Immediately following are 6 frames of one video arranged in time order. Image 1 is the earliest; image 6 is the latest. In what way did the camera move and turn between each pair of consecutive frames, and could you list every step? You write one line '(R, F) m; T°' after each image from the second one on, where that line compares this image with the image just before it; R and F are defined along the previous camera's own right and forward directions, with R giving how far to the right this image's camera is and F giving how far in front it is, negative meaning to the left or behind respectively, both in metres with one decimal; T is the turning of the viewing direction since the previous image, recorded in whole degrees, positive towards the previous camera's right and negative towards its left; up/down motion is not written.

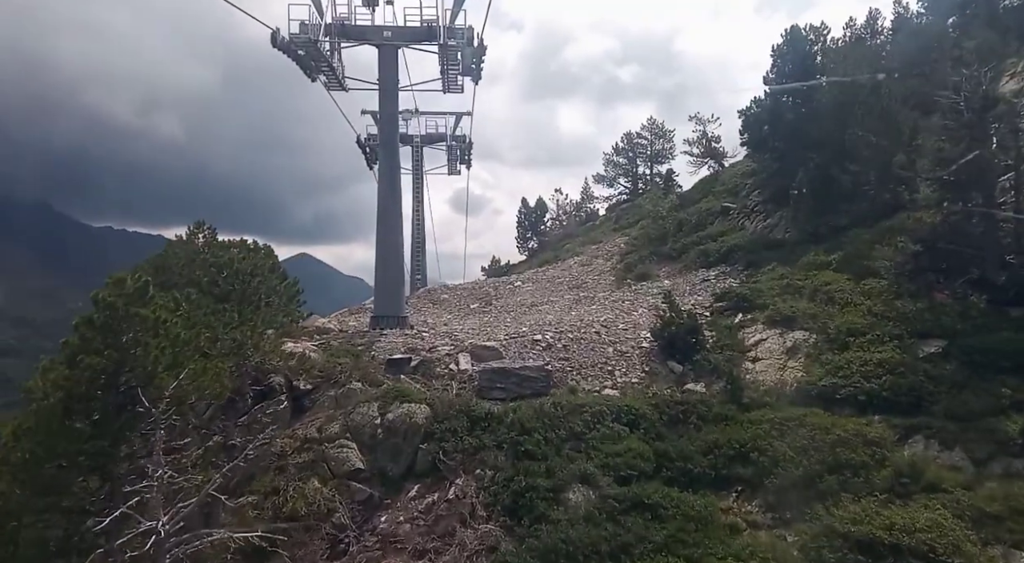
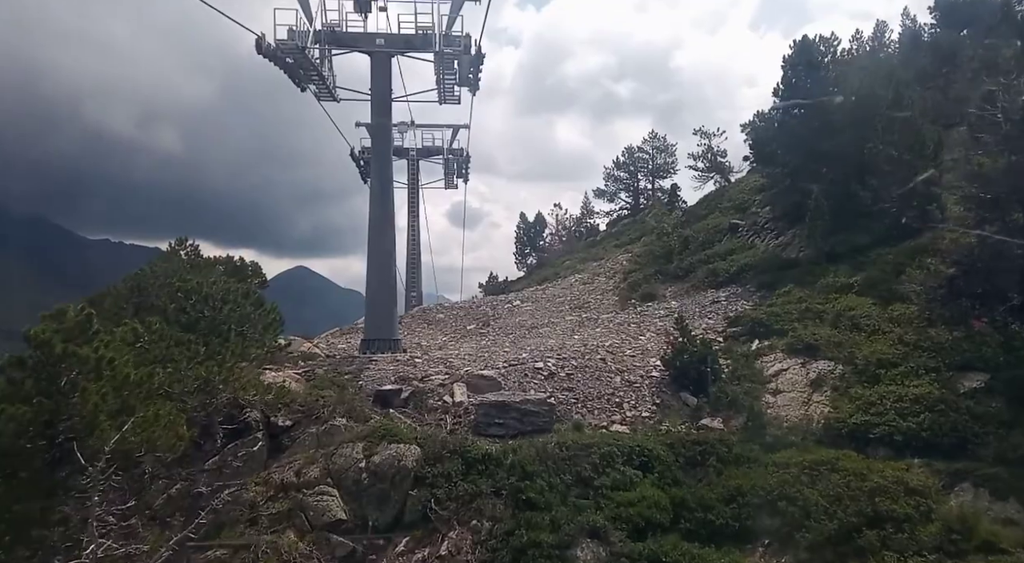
(0.0, +1.1) m; 0°
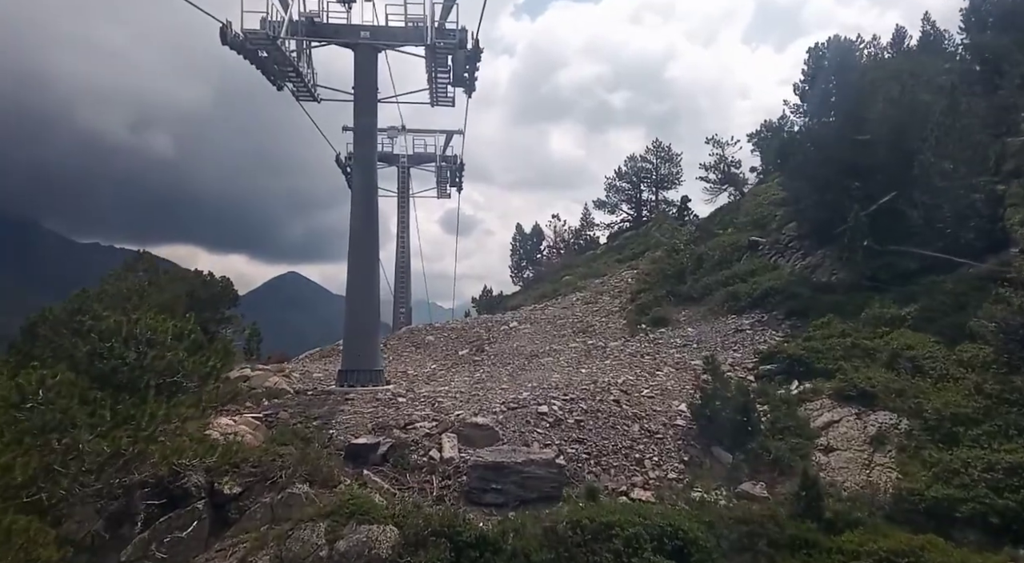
(-0.1, +2.1) m; +1°
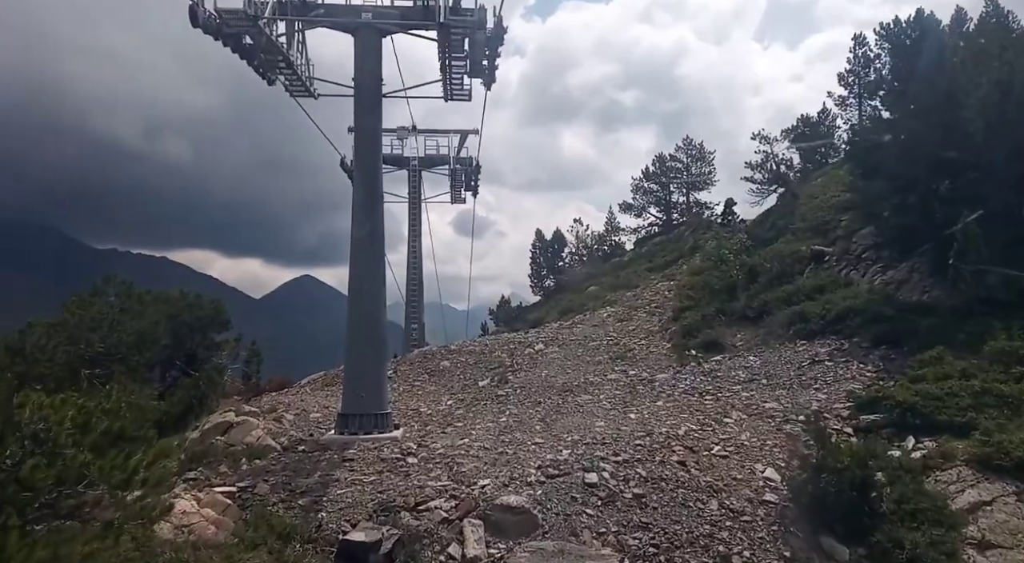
(-0.3, +2.6) m; -1°
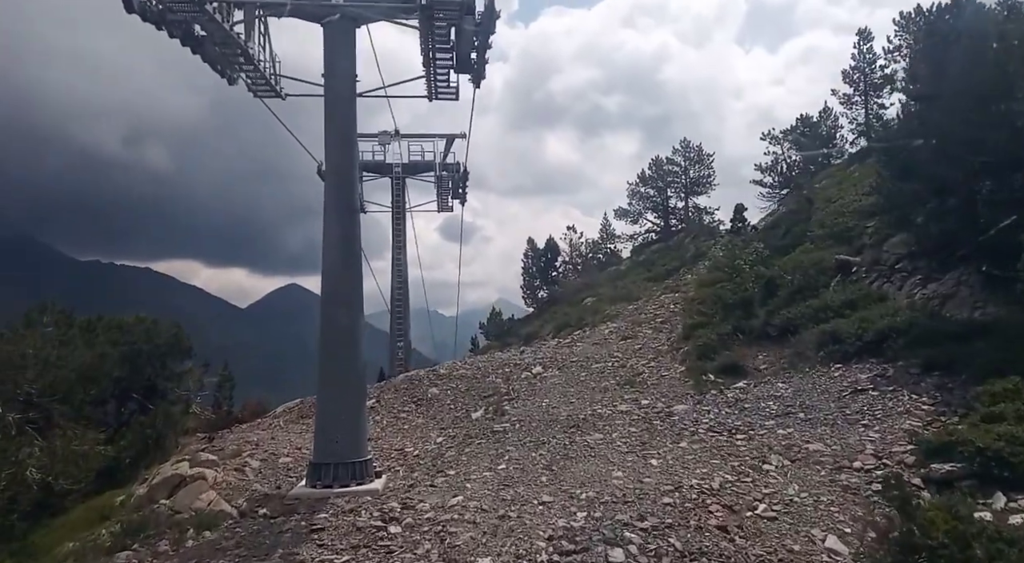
(-0.2, +1.9) m; +1°
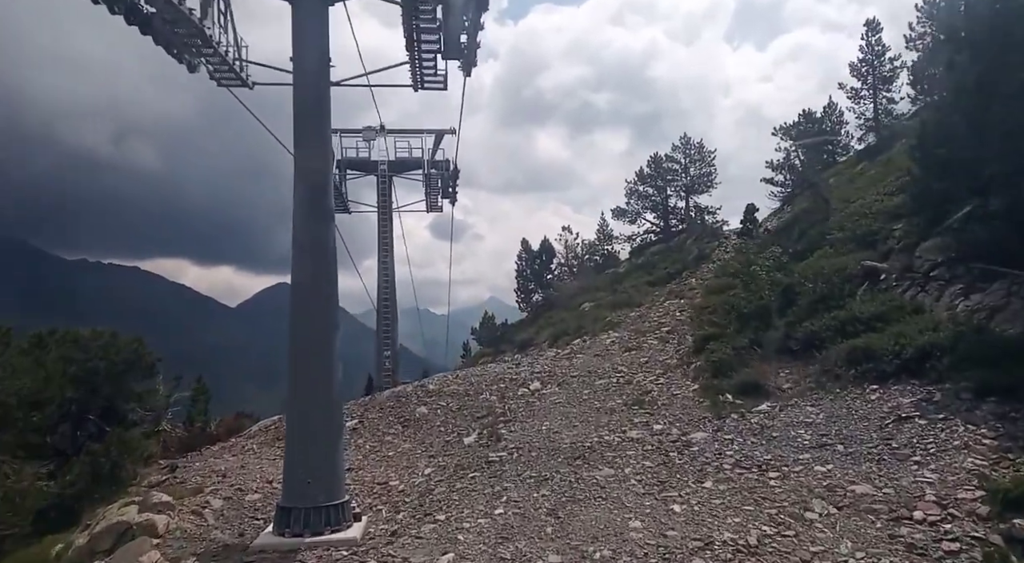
(-0.1, +1.5) m; +1°
